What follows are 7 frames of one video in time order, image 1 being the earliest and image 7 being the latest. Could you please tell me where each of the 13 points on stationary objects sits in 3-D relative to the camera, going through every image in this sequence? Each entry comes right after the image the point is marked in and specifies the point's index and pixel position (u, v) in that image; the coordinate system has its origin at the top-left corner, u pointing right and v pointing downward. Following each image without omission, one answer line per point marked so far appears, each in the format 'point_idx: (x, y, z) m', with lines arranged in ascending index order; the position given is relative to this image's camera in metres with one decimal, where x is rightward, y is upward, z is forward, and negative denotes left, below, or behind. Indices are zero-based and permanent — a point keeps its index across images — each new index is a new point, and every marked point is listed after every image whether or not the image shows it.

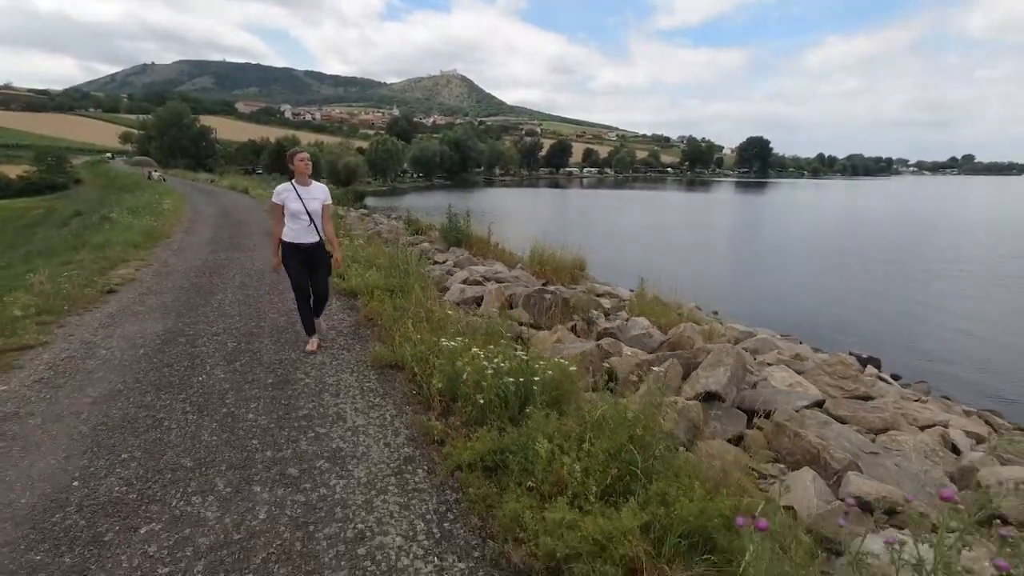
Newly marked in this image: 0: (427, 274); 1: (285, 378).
0: (-1.6, +0.3, +10.5) m
1: (-2.5, -1.0, +5.9) m
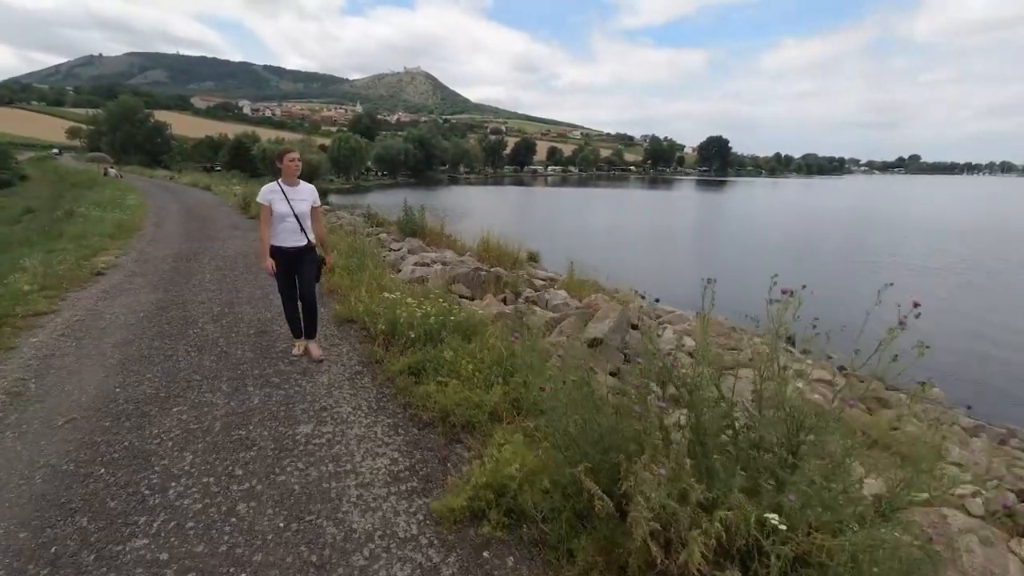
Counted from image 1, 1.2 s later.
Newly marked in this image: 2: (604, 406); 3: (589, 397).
0: (-2.9, +0.7, +12.2) m
1: (-3.4, -0.6, +7.6) m
2: (+0.4, -0.8, +3.8) m
3: (+0.4, -0.8, +3.8) m
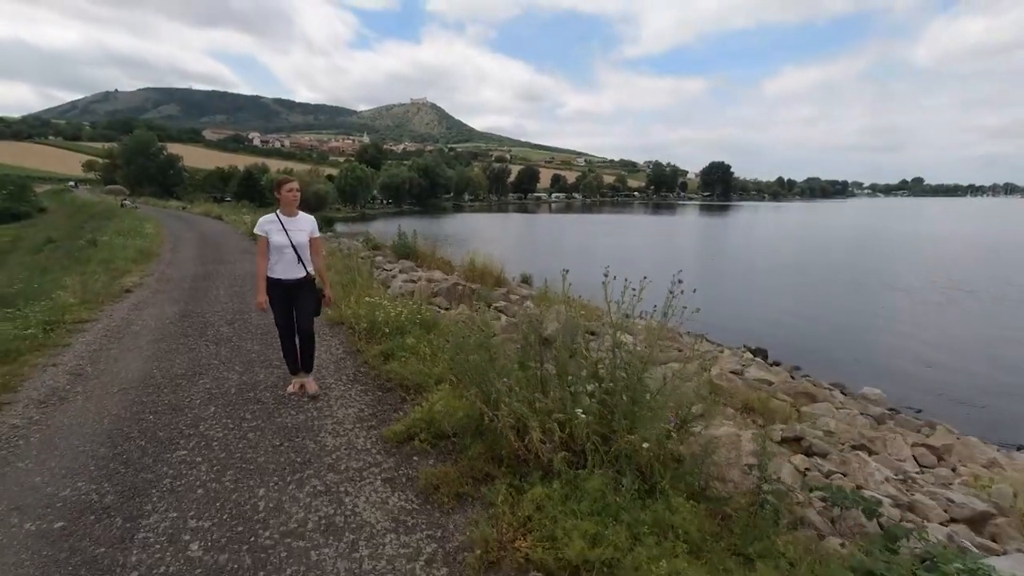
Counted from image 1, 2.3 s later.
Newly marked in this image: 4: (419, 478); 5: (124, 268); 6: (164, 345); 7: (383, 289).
0: (-3.5, +0.3, +13.9) m
1: (-4.1, -0.7, +9.2) m
2: (-0.3, -0.7, +5.4) m
3: (-0.3, -0.7, +5.4) m
4: (-0.8, -1.5, +4.4) m
5: (-11.6, +0.6, +16.3) m
6: (-5.4, -0.9, +8.5) m
7: (-2.8, 0.0, +11.7) m
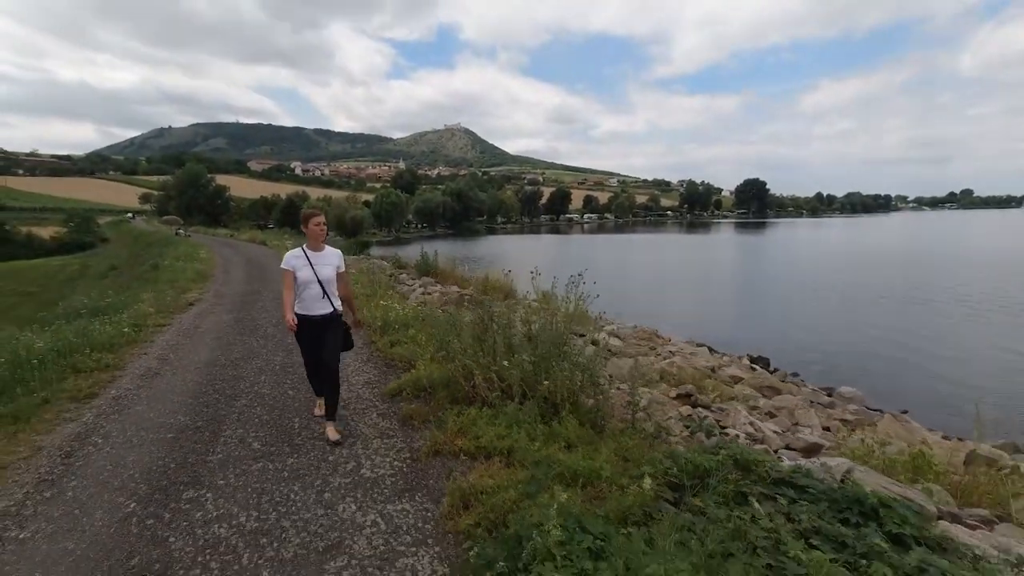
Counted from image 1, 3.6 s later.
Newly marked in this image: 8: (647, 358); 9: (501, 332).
0: (-3.5, 0.0, +16.2) m
1: (-4.4, -0.9, +11.5) m
2: (-0.8, -0.7, +7.4) m
3: (-0.8, -0.7, +7.5) m
4: (-1.3, -1.4, +6.4) m
5: (-11.4, +0.1, +19.0) m
6: (-5.7, -1.0, +10.8) m
7: (-2.9, -0.3, +13.9) m
8: (+2.8, -1.4, +11.3) m
9: (-0.2, -0.6, +7.3) m
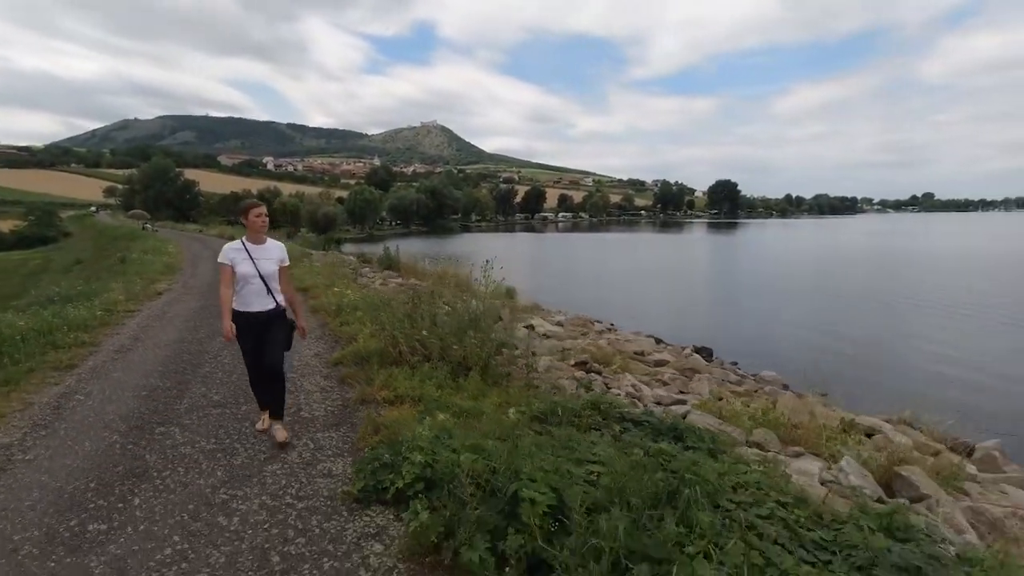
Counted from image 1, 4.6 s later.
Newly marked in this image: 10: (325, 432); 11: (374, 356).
0: (-5.0, +0.3, +17.4) m
1: (-5.7, -0.6, +12.7) m
2: (-2.0, -0.5, +8.8) m
3: (-2.0, -0.5, +8.8) m
4: (-2.4, -1.2, +7.8) m
5: (-13.0, +0.4, +19.9) m
6: (-7.0, -0.8, +12.0) m
7: (-4.3, 0.0, +15.2) m
8: (+1.4, -1.2, +12.8) m
9: (-1.3, -0.4, +8.6) m
10: (-2.0, -1.5, +5.8) m
11: (-2.0, -1.0, +8.0) m
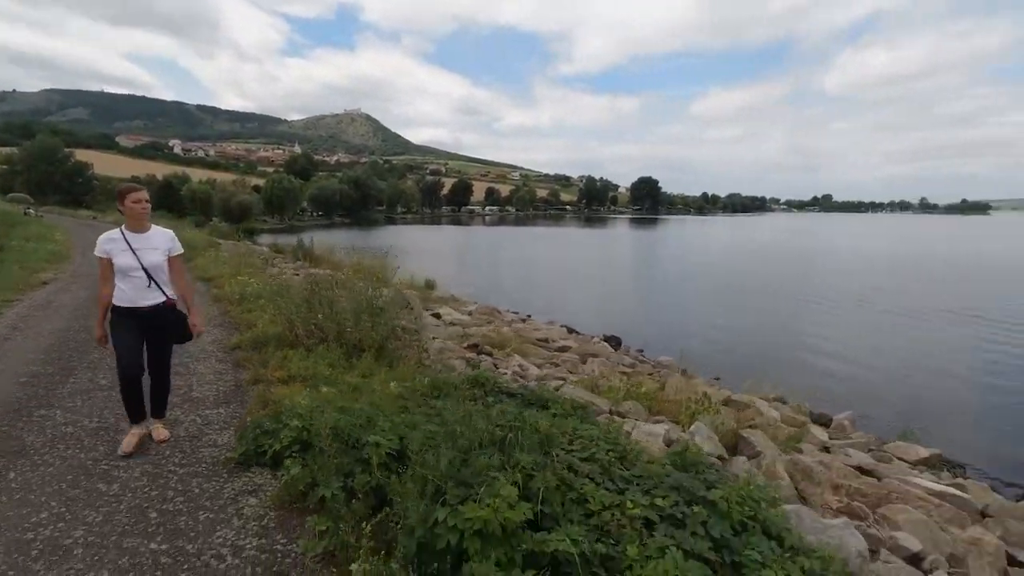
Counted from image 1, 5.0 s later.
0: (-7.9, +0.6, +17.1) m
1: (-7.9, -0.4, +12.4) m
2: (-3.7, -0.3, +9.0) m
3: (-3.7, -0.3, +9.0) m
4: (-4.0, -1.0, +7.9) m
5: (-16.1, +0.7, +18.6) m
6: (-9.1, -0.5, +11.5) m
7: (-6.9, +0.3, +15.0) m
8: (-0.8, -1.0, +13.4) m
9: (-3.0, -0.2, +8.9) m
10: (-3.3, -1.3, +6.1) m
11: (-3.6, -0.8, +8.2) m
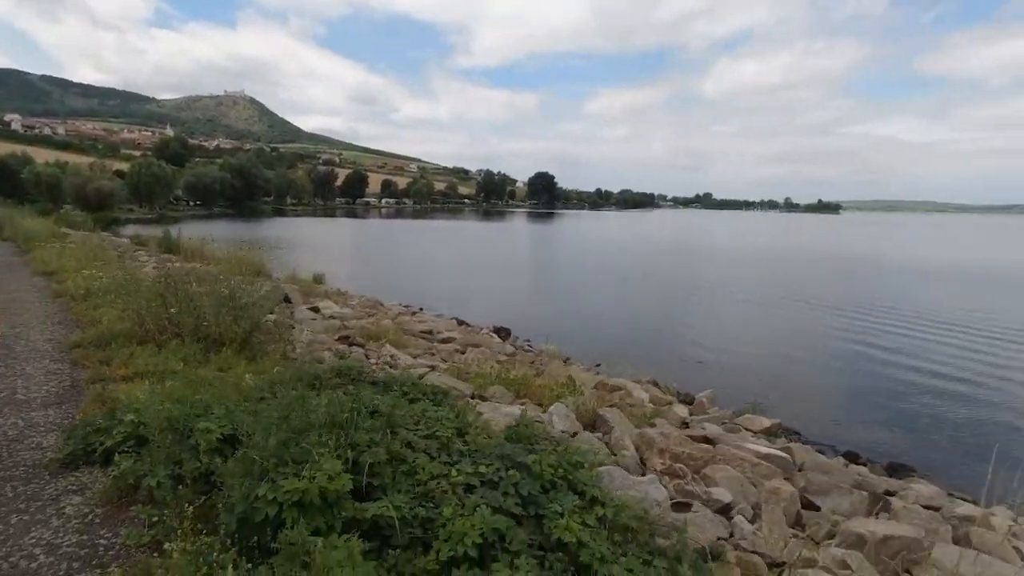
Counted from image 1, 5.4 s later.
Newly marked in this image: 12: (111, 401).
0: (-11.3, +0.7, +15.7) m
1: (-10.5, -0.3, +11.0) m
2: (-5.8, -0.2, +8.4) m
3: (-5.8, -0.2, +8.4) m
4: (-5.9, -0.9, +7.3) m
5: (-19.7, +0.8, +15.6) m
6: (-11.5, -0.4, +9.9) m
7: (-10.0, +0.4, +13.8) m
8: (-3.8, -0.8, +13.3) m
9: (-5.1, 0.0, +8.5) m
10: (-4.9, -1.3, +5.6) m
11: (-5.5, -0.7, +7.7) m
12: (-4.0, -1.1, +5.5) m
